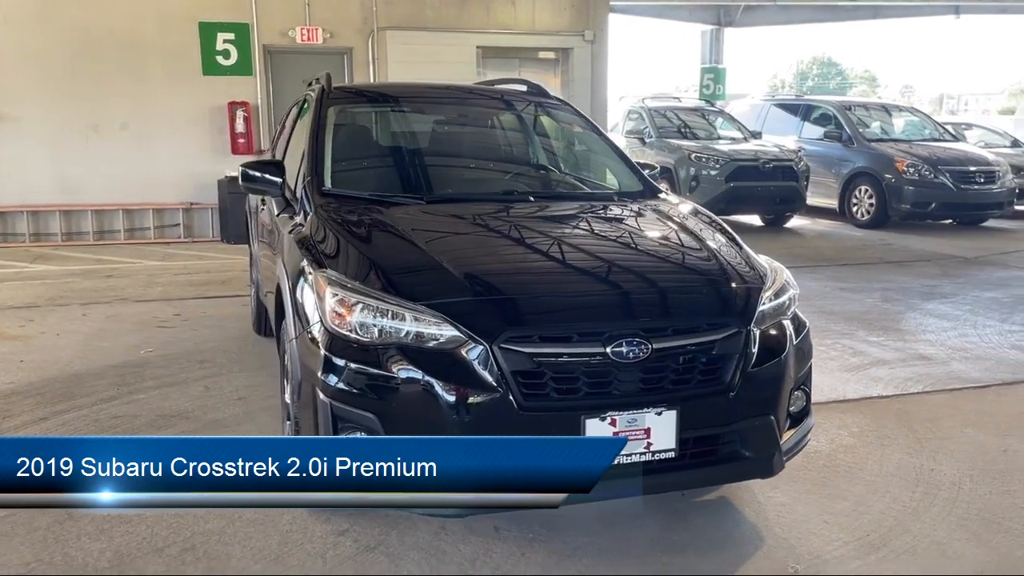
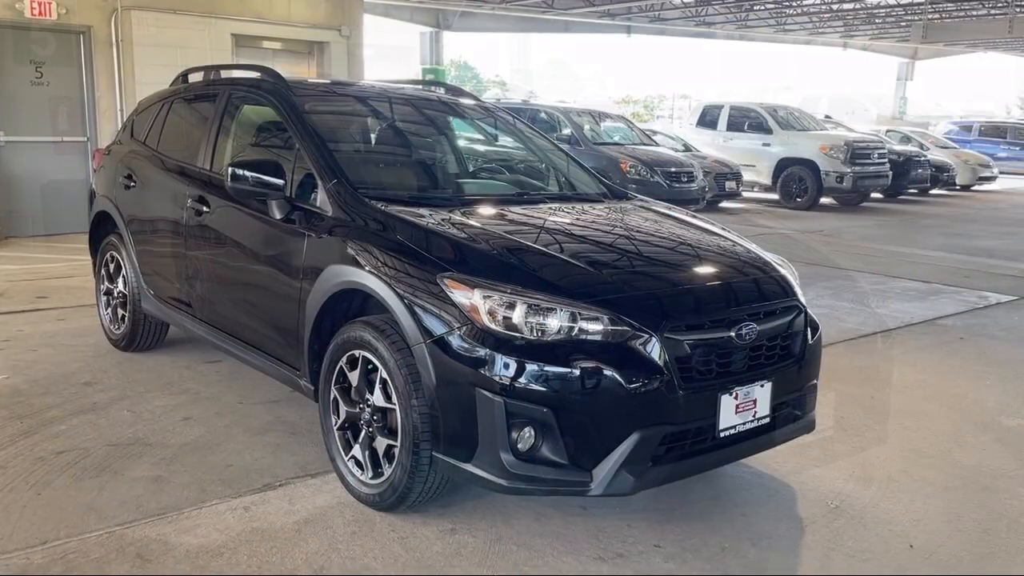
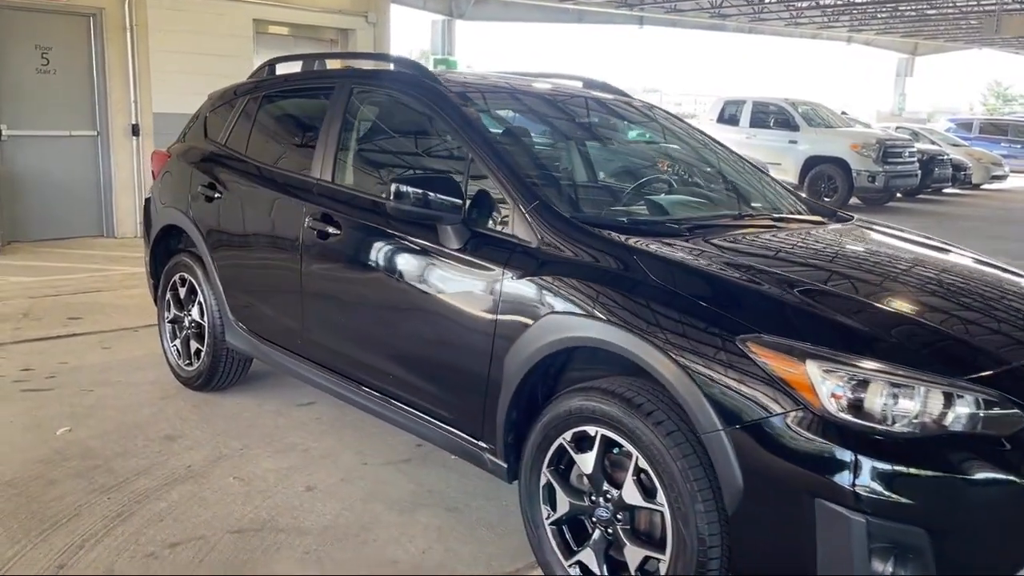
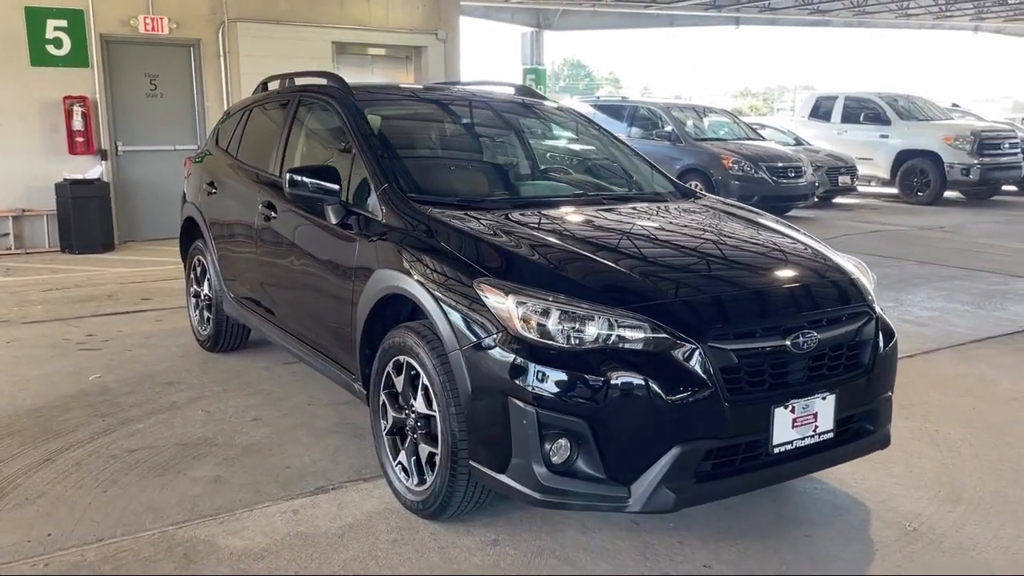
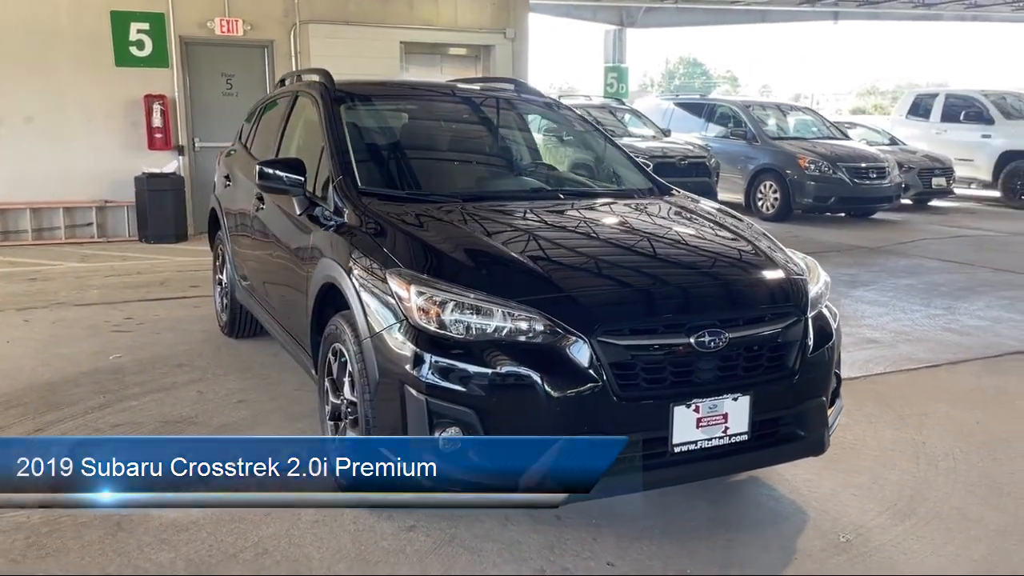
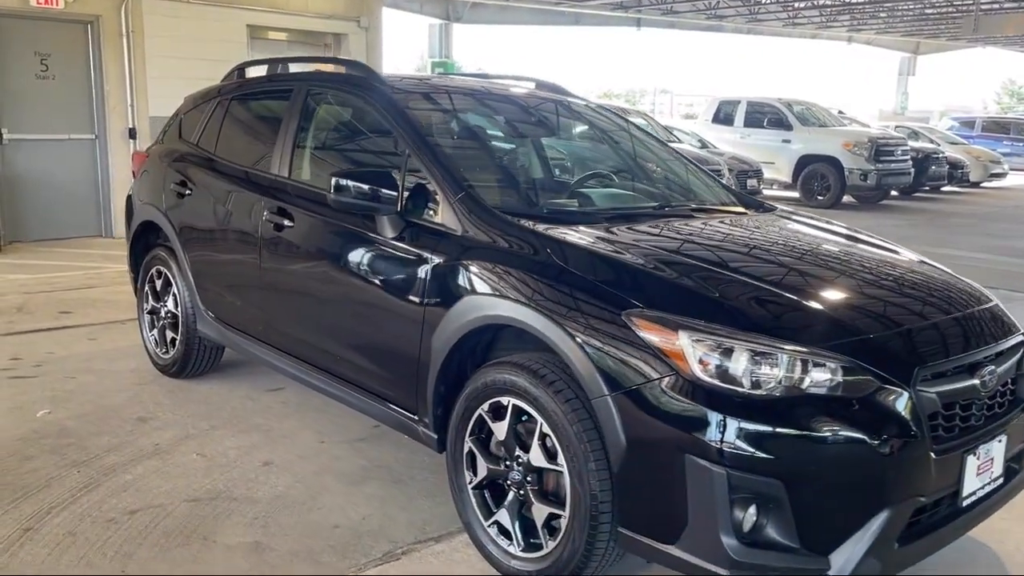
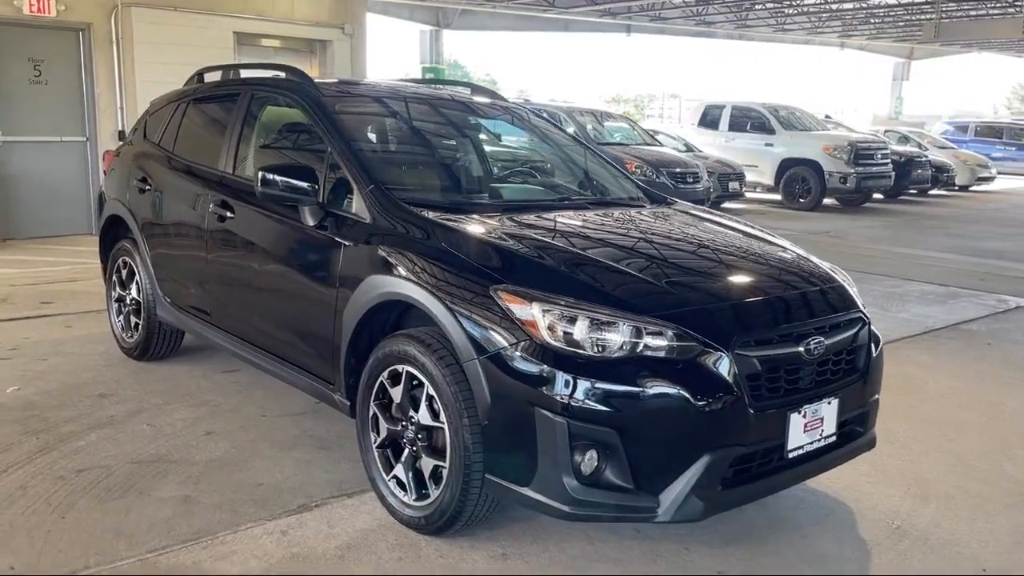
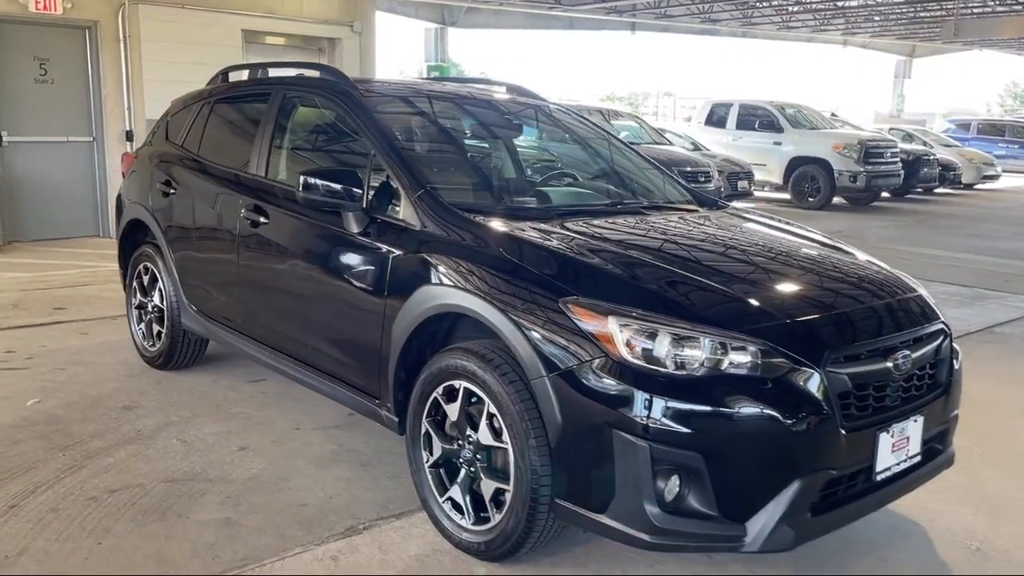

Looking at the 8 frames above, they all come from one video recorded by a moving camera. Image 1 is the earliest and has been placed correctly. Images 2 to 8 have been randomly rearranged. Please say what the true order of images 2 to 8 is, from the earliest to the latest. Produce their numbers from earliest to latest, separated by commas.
5, 4, 2, 7, 8, 6, 3
